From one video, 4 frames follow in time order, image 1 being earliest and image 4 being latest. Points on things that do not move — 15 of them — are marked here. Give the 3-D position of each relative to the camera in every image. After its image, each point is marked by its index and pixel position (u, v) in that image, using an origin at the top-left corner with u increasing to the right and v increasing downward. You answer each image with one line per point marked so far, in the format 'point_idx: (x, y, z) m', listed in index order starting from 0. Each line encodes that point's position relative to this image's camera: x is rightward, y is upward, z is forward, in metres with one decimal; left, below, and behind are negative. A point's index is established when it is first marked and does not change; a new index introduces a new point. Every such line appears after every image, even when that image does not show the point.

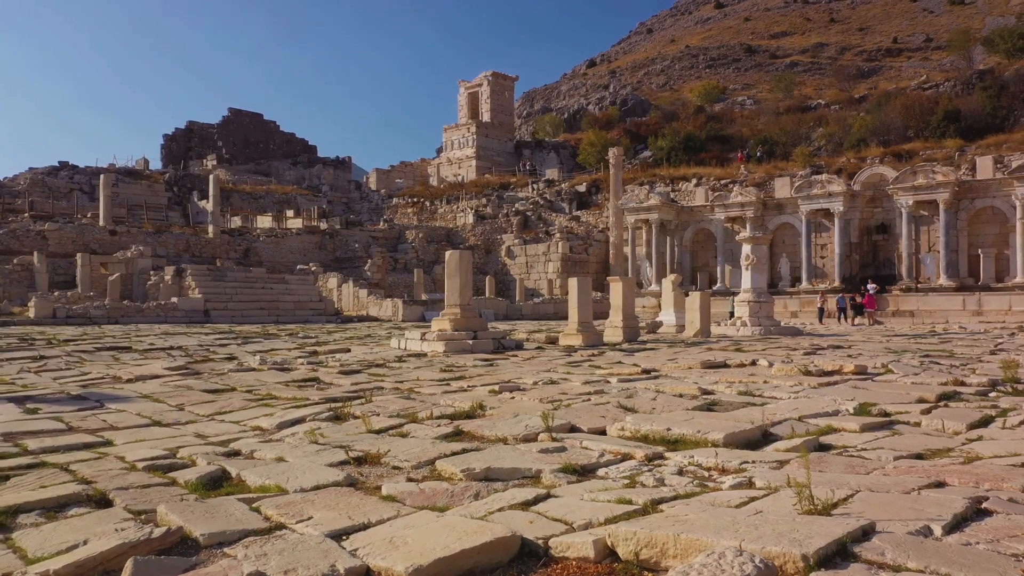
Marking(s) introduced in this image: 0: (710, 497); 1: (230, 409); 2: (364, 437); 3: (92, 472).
0: (+0.7, -0.7, +2.5) m
1: (-2.1, -0.9, +5.5) m
2: (-0.8, -0.8, +4.1) m
3: (-2.0, -0.9, +3.5) m
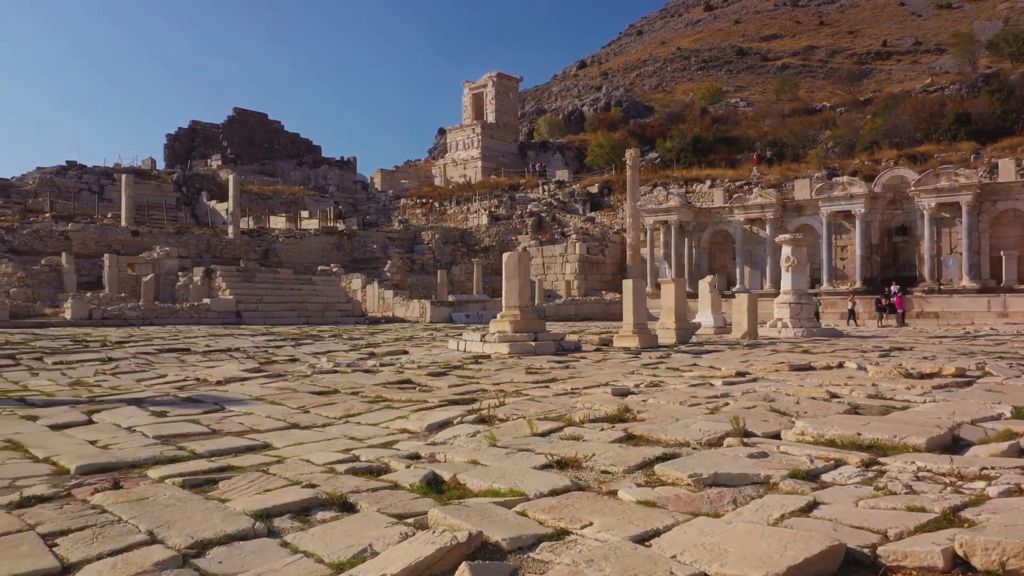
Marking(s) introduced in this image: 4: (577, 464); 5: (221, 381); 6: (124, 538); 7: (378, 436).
0: (+1.6, -0.7, +2.5) m
1: (-1.1, -0.9, +5.5) m
2: (+0.1, -0.8, +4.1) m
3: (-1.0, -0.9, +3.5) m
4: (+0.3, -0.8, +3.5) m
5: (-2.9, -0.9, +7.5) m
6: (-1.3, -0.9, +2.6) m
7: (-0.8, -0.9, +4.6) m
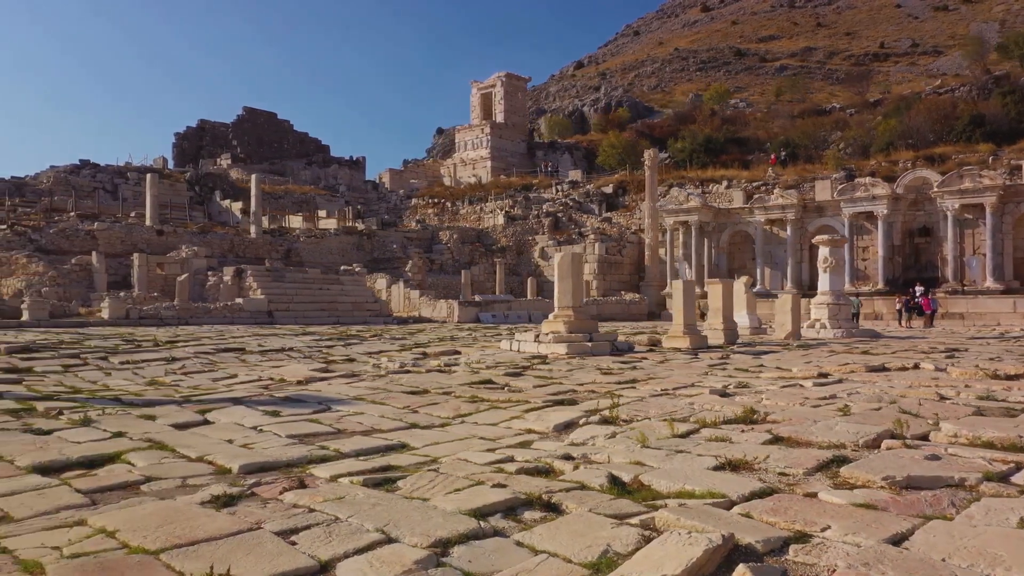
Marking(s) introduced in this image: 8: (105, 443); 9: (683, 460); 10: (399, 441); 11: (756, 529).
0: (+2.4, -0.7, +2.5) m
1: (-0.3, -0.9, +5.5) m
2: (+0.9, -0.8, +4.1) m
3: (-0.2, -0.9, +3.5) m
4: (+1.1, -0.8, +3.5) m
5: (-2.1, -0.9, +7.5) m
6: (-0.5, -0.9, +2.6) m
7: (0.0, -0.9, +4.6) m
8: (-2.3, -0.9, +4.3) m
9: (+0.8, -0.8, +3.6) m
10: (-0.7, -0.9, +4.6) m
11: (+0.8, -0.8, +2.5) m
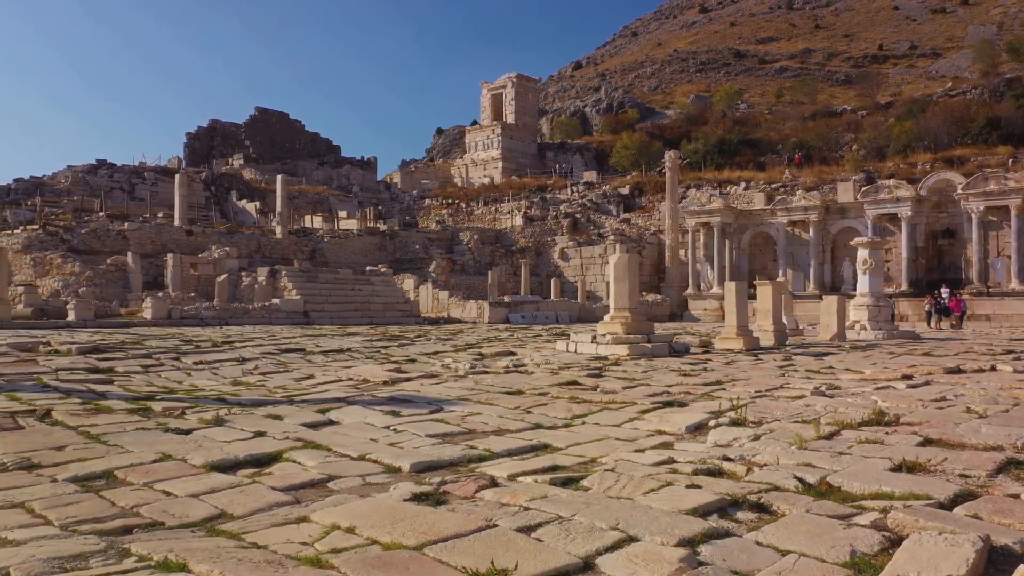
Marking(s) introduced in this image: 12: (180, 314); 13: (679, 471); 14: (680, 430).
0: (+3.3, -0.7, +2.6) m
1: (+0.5, -0.9, +5.6) m
2: (+1.8, -0.9, +4.1) m
3: (+0.6, -0.9, +3.6) m
4: (+1.9, -0.8, +3.5) m
5: (-1.3, -0.9, +7.6) m
6: (+0.3, -0.9, +2.7) m
7: (+0.8, -0.9, +4.7) m
8: (-1.5, -0.9, +4.4) m
9: (+1.7, -0.9, +3.7) m
10: (+0.1, -0.9, +4.6) m
11: (+1.7, -0.8, +2.6) m
12: (-7.2, -0.5, +16.2) m
13: (+0.8, -0.9, +3.6) m
14: (+1.1, -0.9, +4.8) m
